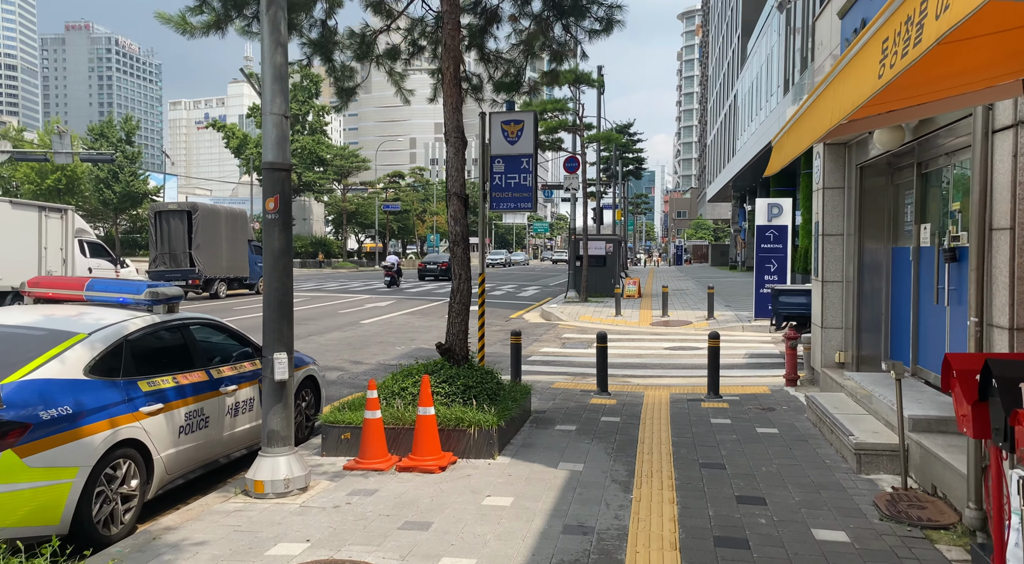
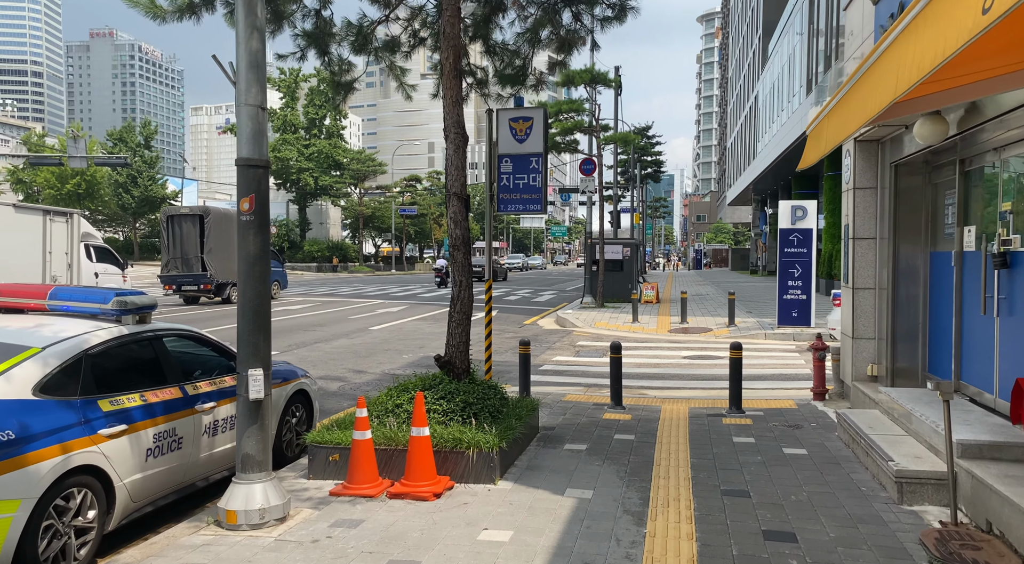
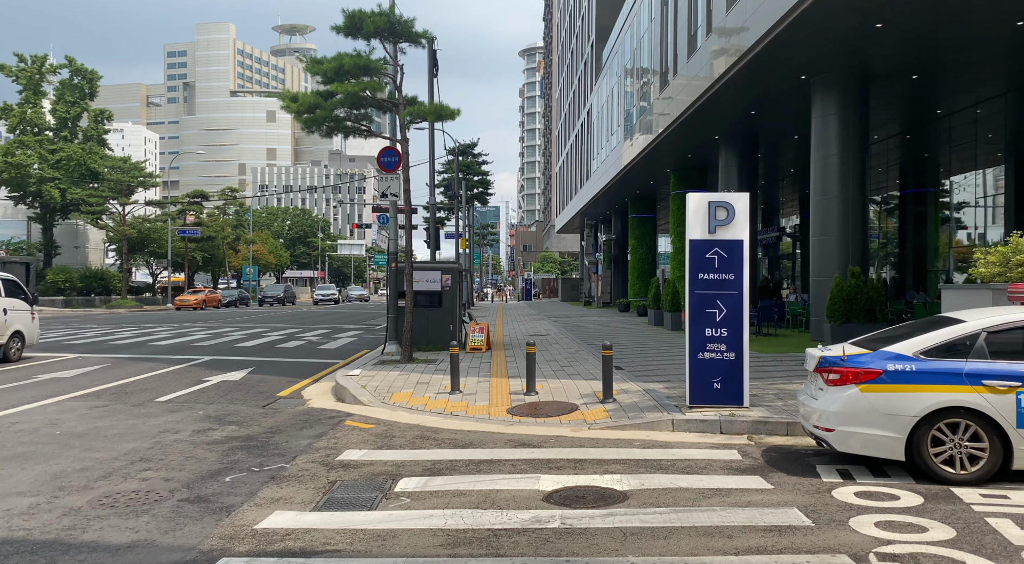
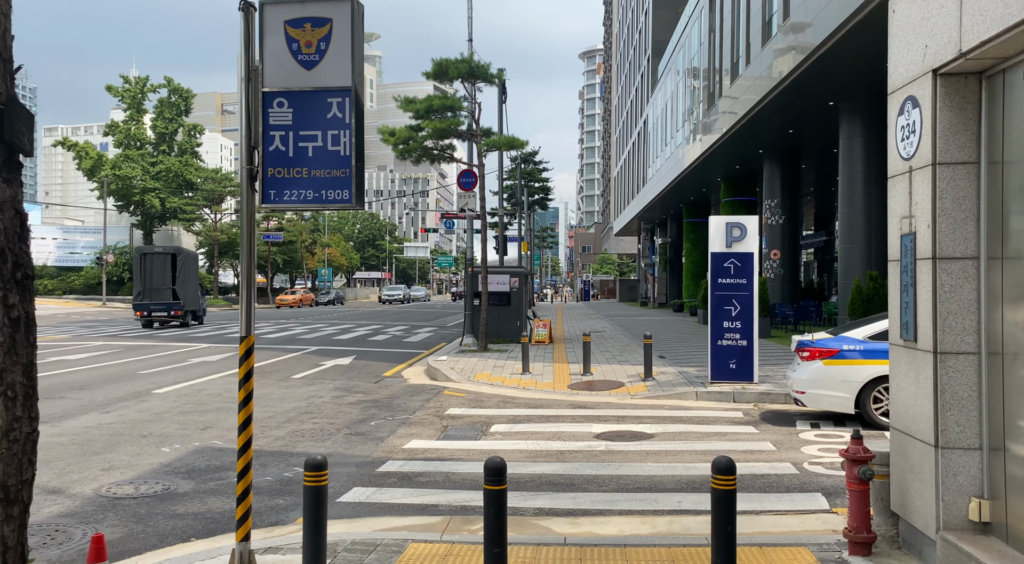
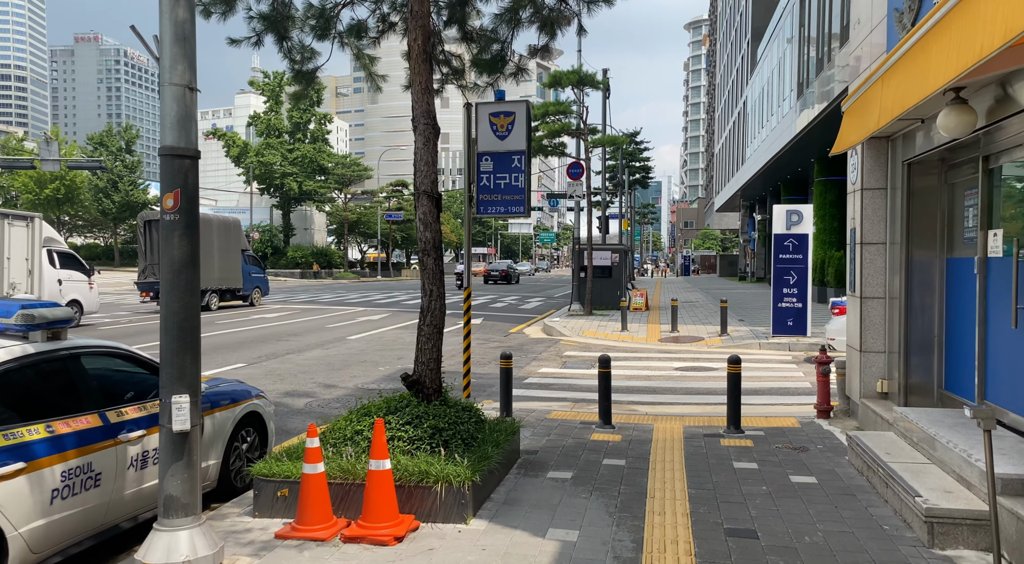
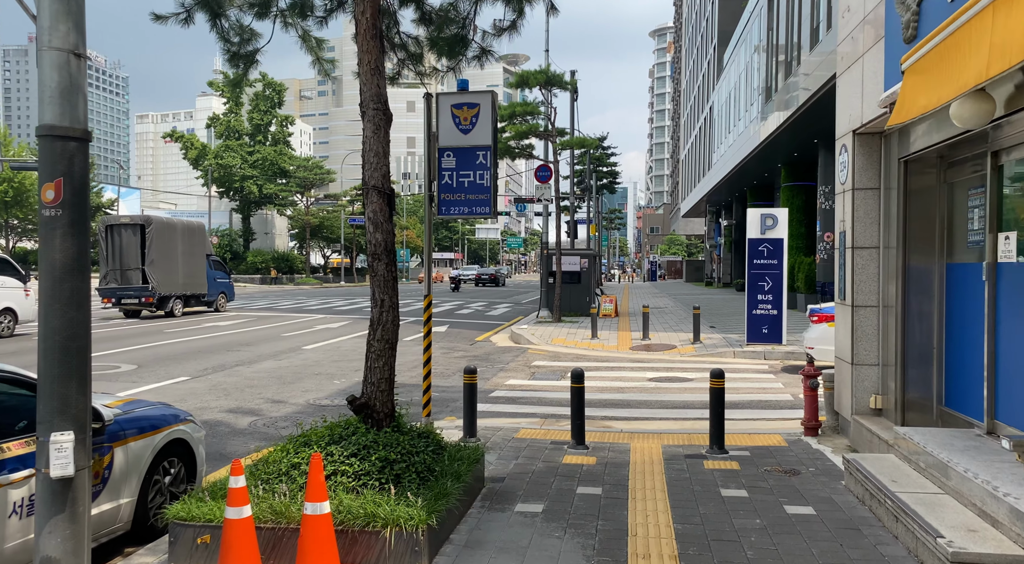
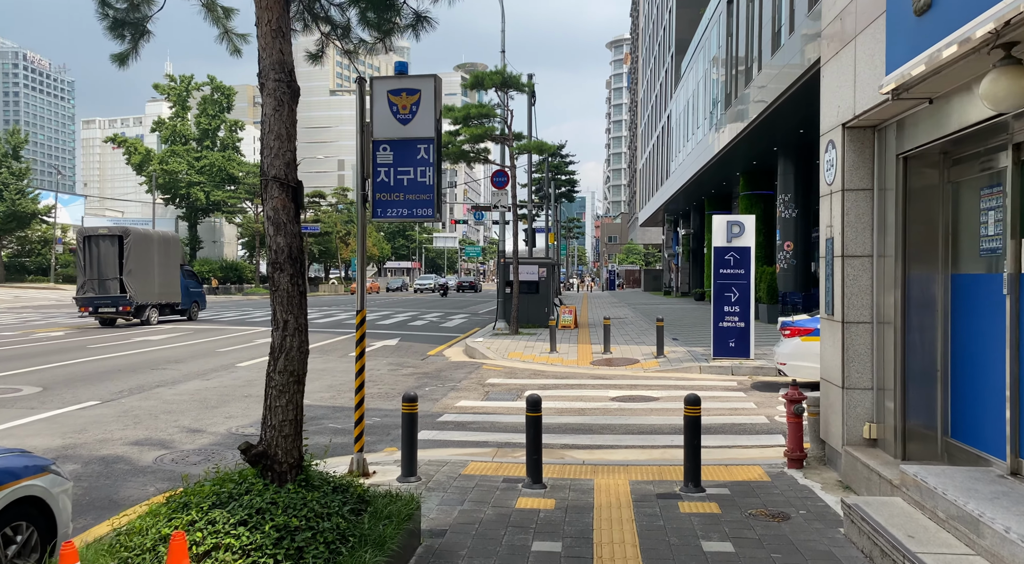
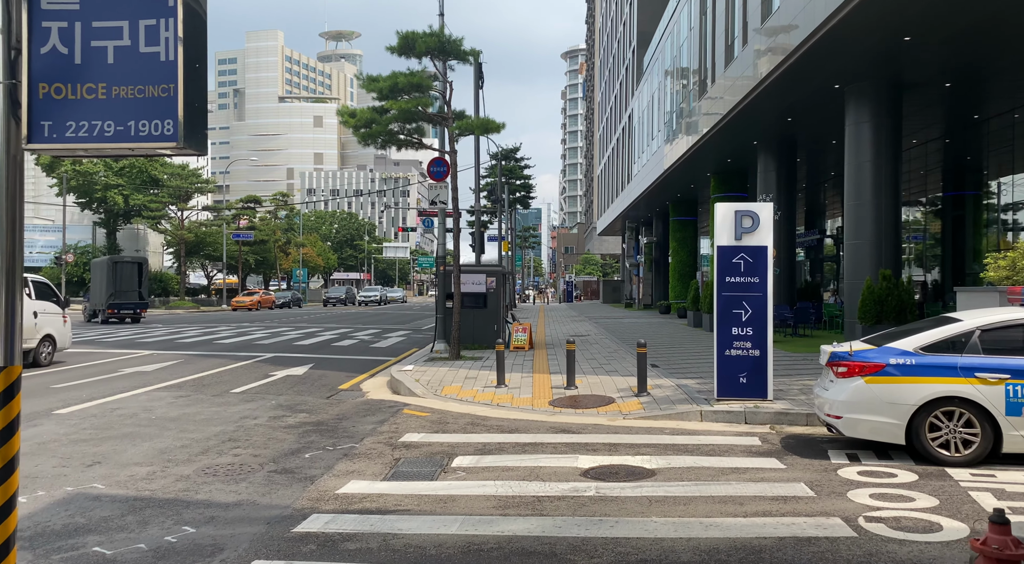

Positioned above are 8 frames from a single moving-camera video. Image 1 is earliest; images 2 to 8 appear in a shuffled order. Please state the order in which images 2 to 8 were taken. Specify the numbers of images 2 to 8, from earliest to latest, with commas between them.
2, 5, 6, 7, 4, 8, 3
